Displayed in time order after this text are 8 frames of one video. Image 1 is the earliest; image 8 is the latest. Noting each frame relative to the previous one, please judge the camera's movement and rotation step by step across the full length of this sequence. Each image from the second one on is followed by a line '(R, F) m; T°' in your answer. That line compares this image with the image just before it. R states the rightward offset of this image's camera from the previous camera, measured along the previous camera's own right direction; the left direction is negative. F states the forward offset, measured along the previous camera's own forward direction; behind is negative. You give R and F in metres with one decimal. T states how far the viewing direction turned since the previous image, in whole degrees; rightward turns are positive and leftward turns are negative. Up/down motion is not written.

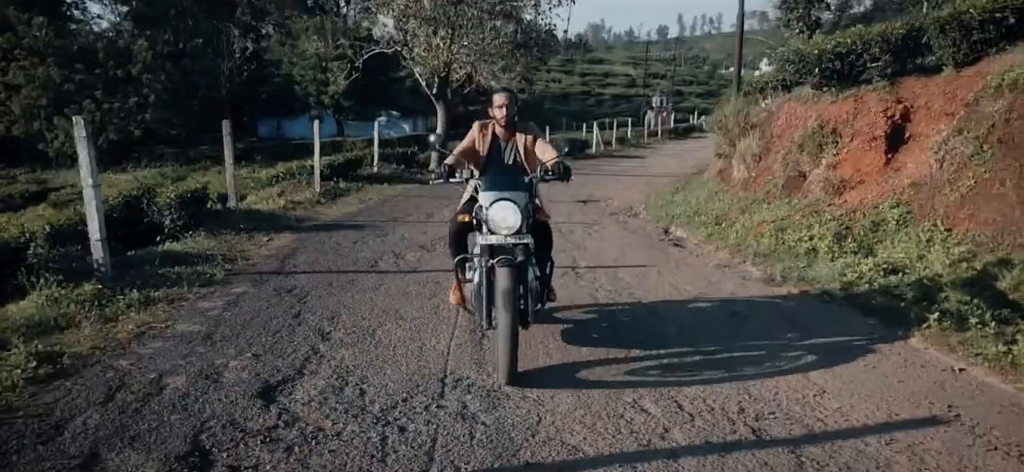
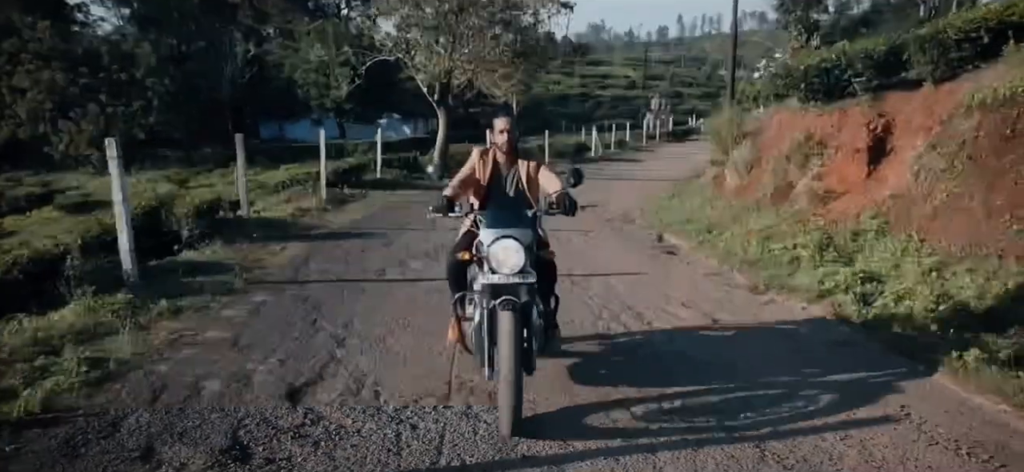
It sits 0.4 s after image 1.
(0.0, -0.5) m; 0°
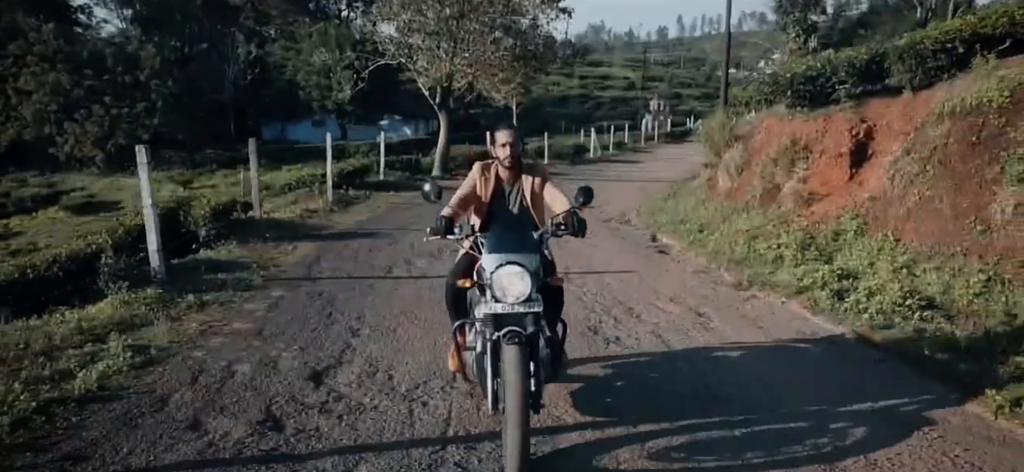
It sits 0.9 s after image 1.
(0.0, -0.5) m; 0°
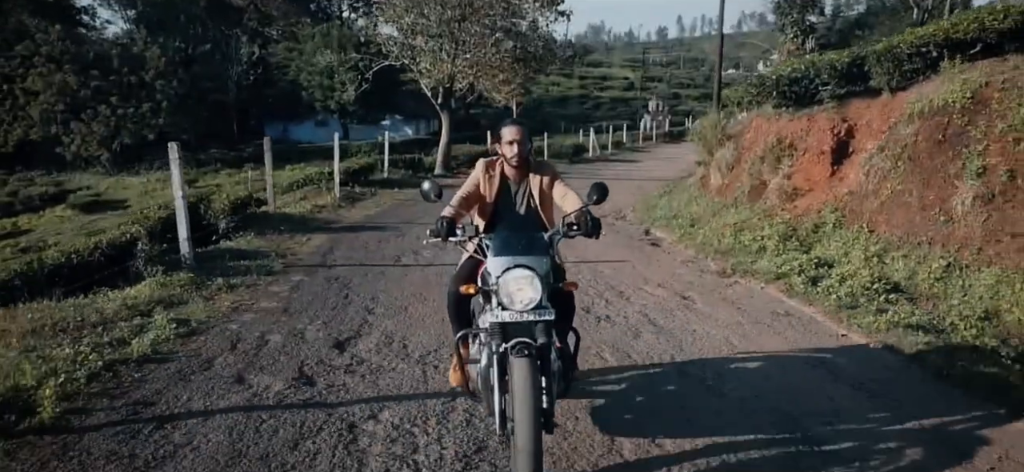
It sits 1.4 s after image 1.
(0.0, -0.7) m; 0°
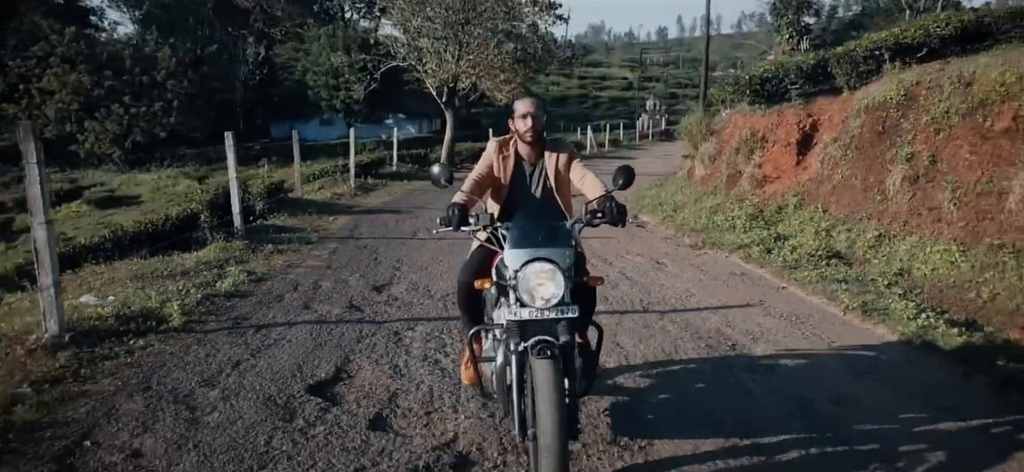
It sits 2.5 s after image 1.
(0.0, -1.5) m; 0°
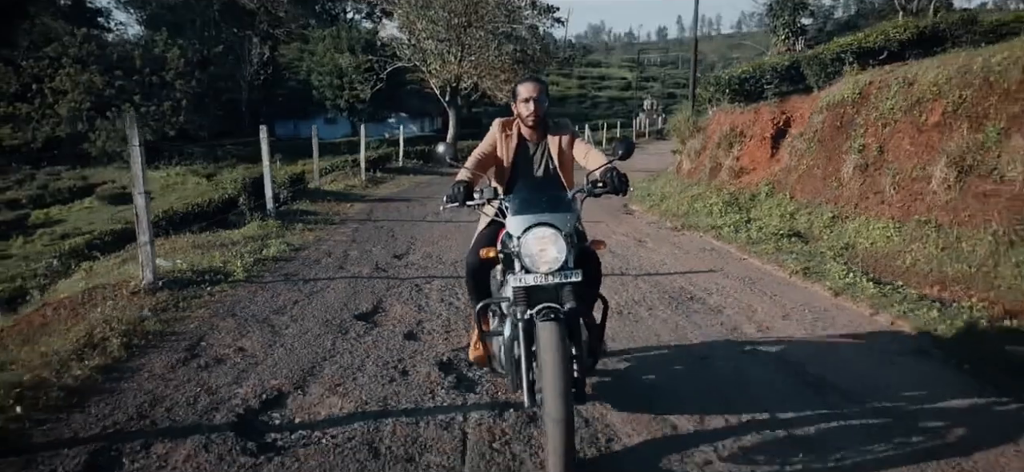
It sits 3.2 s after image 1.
(0.0, -1.3) m; 0°
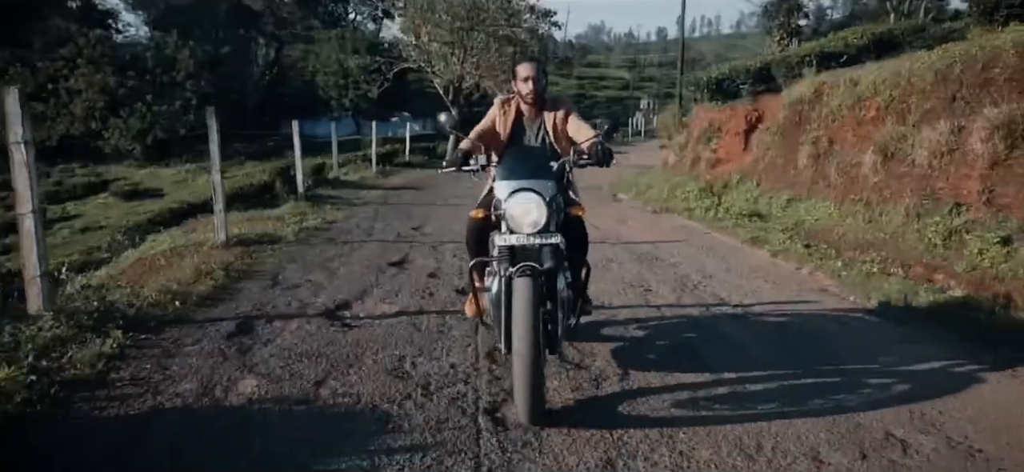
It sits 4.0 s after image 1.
(0.0, -1.6) m; 0°
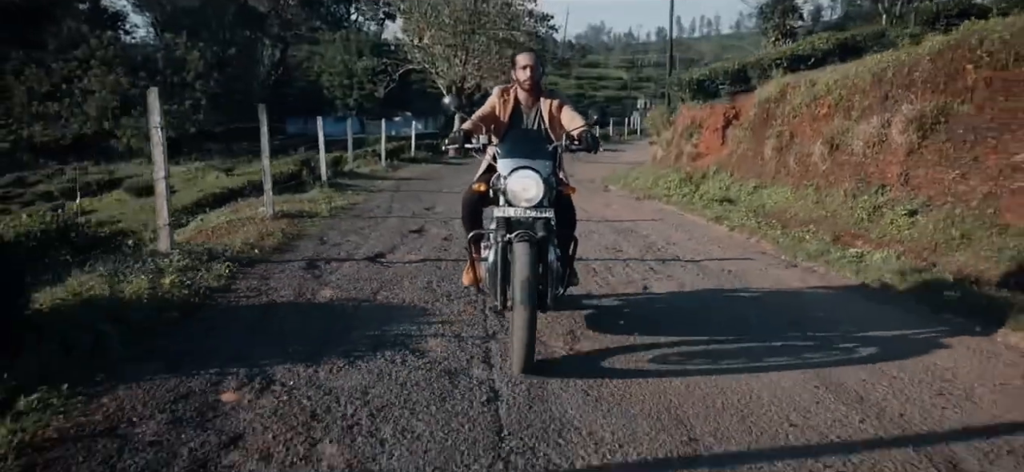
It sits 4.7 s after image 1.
(0.0, -1.6) m; 0°
